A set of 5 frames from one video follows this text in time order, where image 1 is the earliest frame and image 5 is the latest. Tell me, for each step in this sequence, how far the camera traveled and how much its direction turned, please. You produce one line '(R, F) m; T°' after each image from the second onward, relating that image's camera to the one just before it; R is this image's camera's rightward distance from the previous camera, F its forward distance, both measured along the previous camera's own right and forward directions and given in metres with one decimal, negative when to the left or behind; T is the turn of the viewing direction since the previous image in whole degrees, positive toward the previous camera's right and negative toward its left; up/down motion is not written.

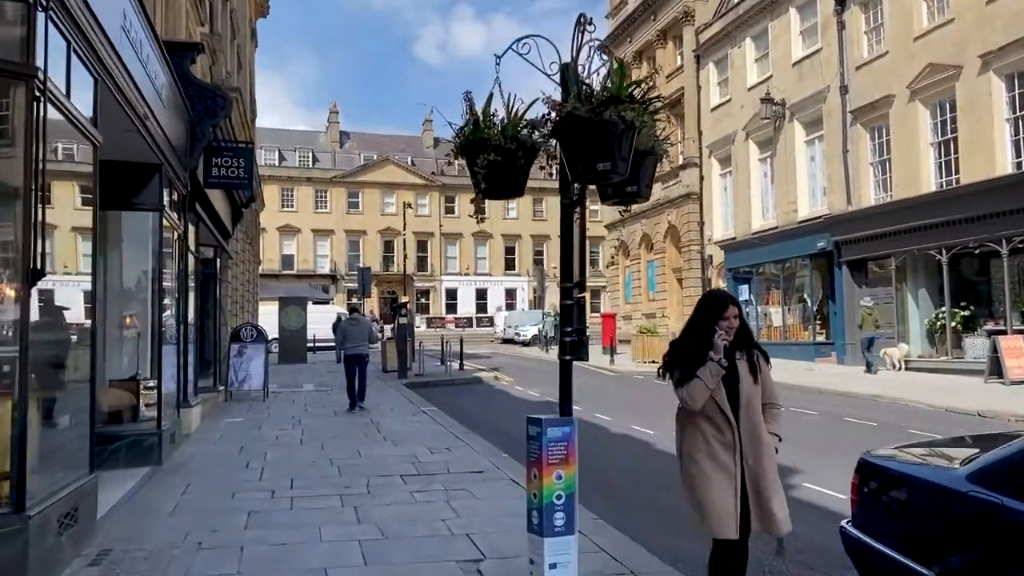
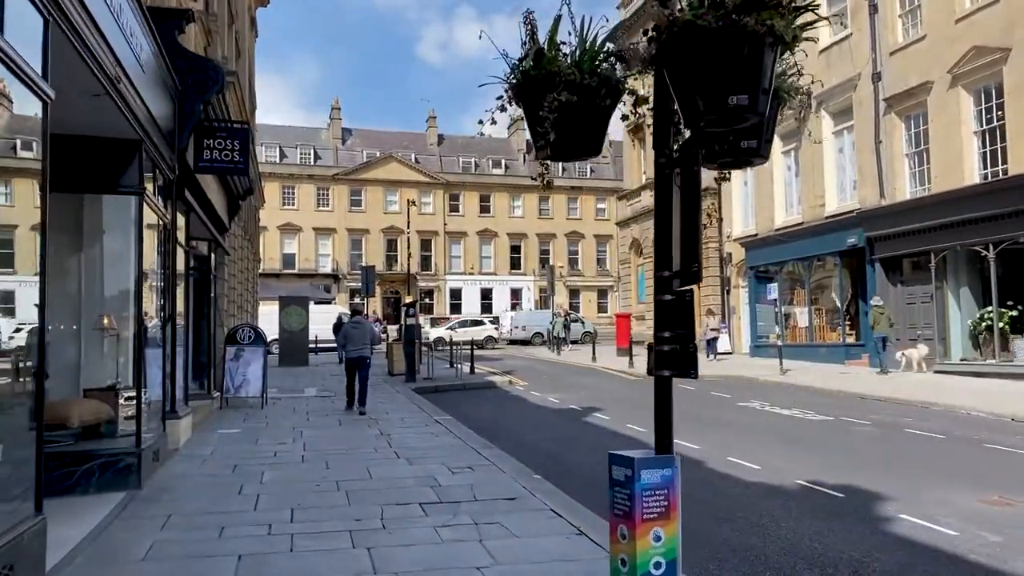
(-0.3, +1.2) m; 0°
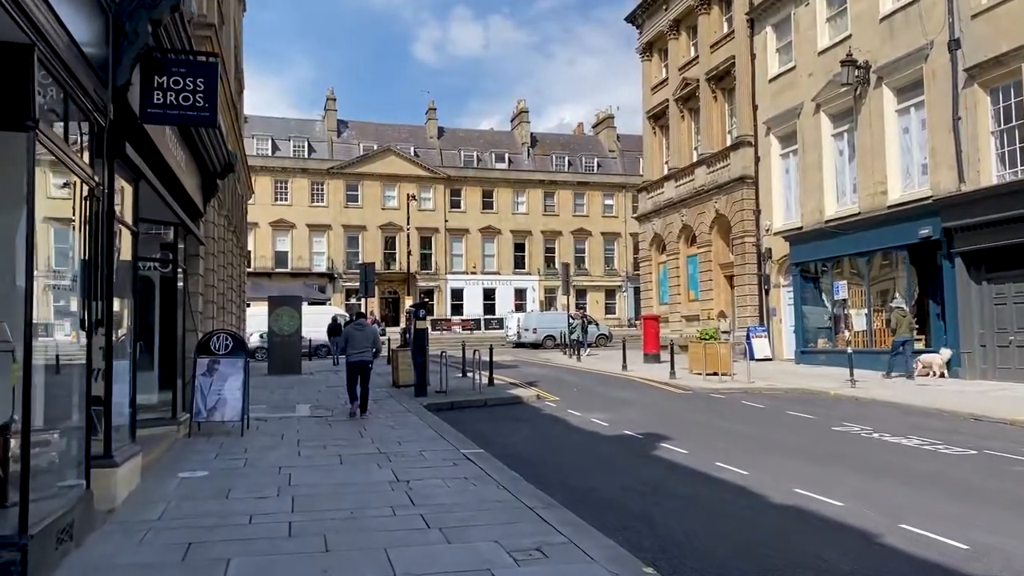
(-0.7, +2.8) m; 0°
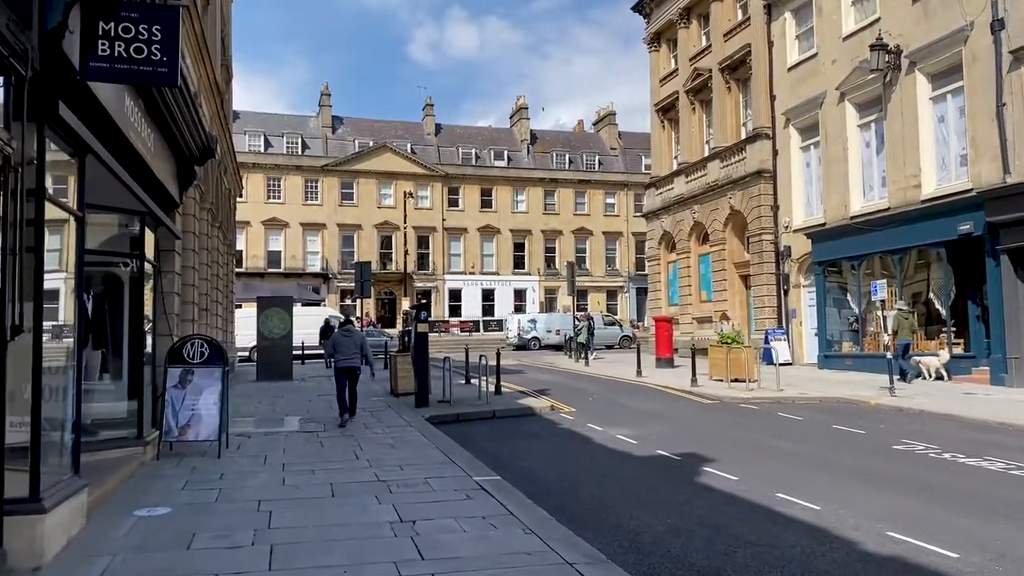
(-0.3, +1.4) m; 0°
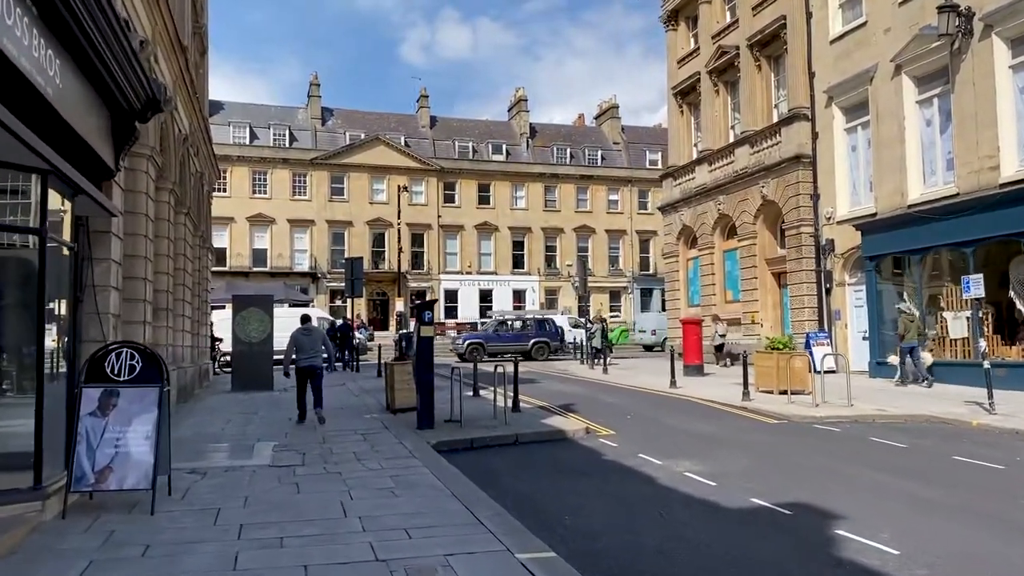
(-0.5, +2.6) m; +1°
